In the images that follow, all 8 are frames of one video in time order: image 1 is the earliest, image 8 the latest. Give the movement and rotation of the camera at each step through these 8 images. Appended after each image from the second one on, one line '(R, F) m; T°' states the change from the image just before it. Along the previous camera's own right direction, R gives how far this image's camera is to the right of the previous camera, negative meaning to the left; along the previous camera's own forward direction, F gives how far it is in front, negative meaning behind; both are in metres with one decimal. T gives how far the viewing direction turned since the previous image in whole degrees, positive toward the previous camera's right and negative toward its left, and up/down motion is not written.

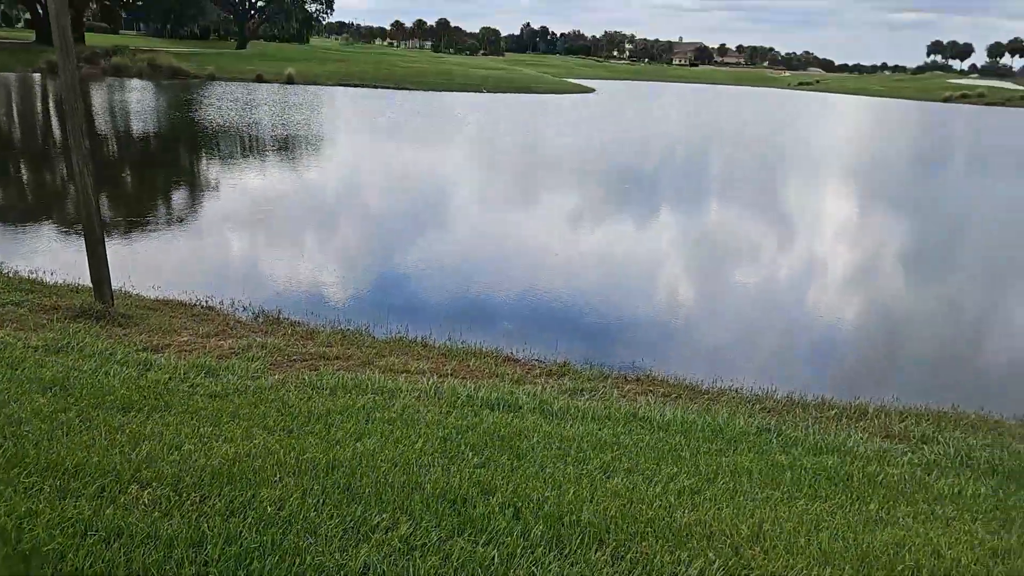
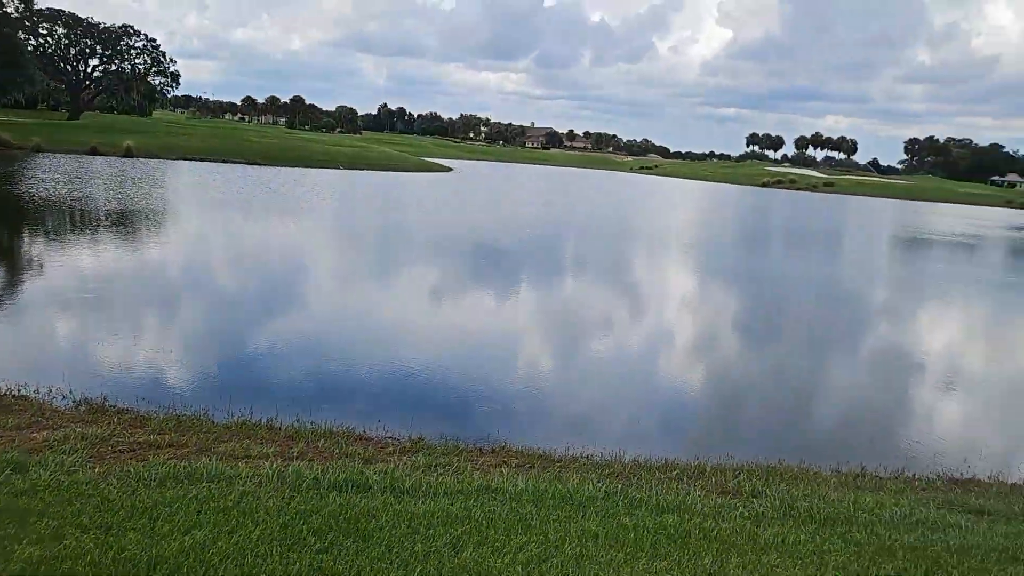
(+0.1, -0.1) m; +11°
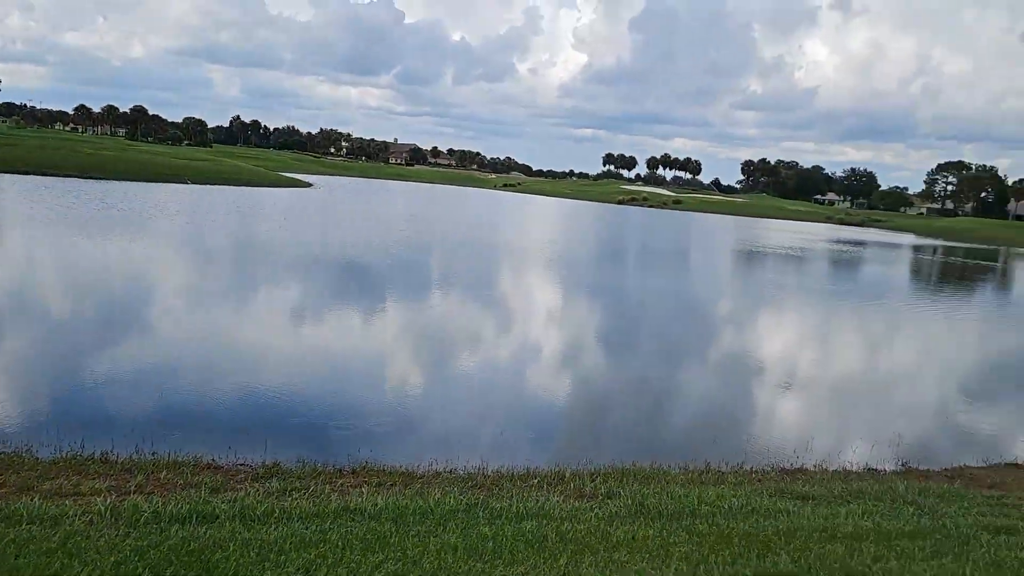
(+0.1, -0.1) m; +11°
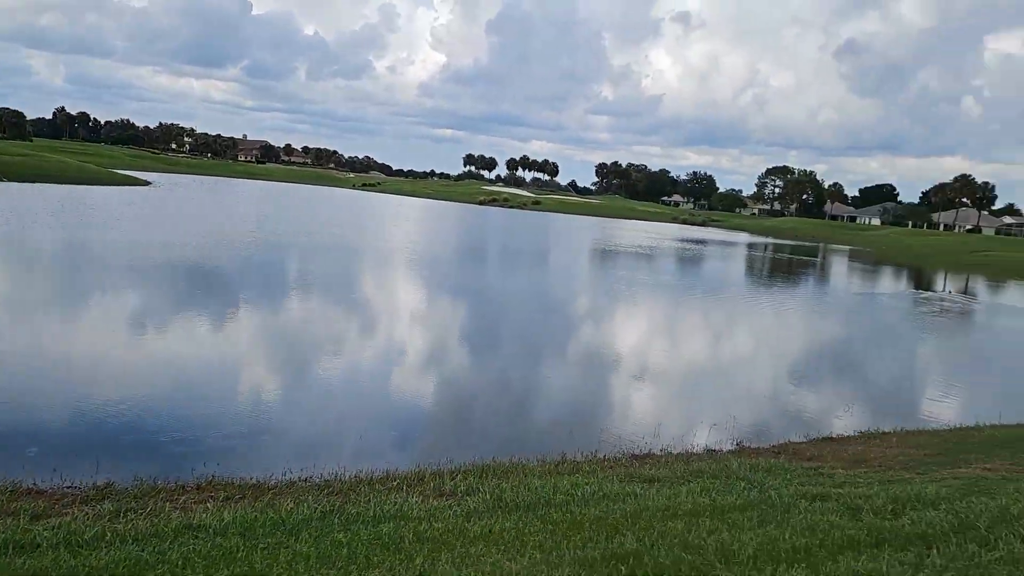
(+0.1, 0.0) m; +11°
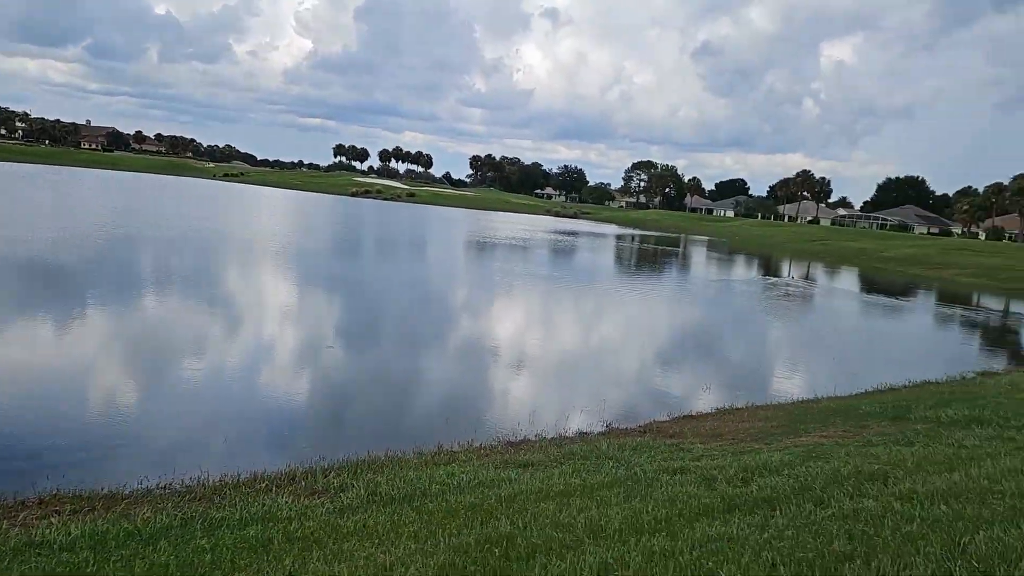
(0.0, 0.0) m; +10°
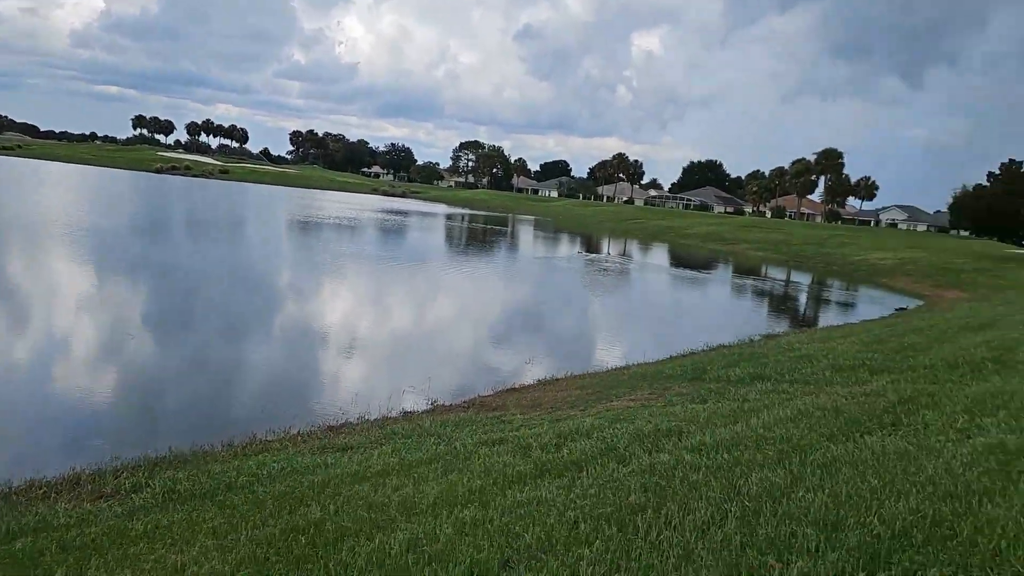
(+0.1, 0.0) m; +14°
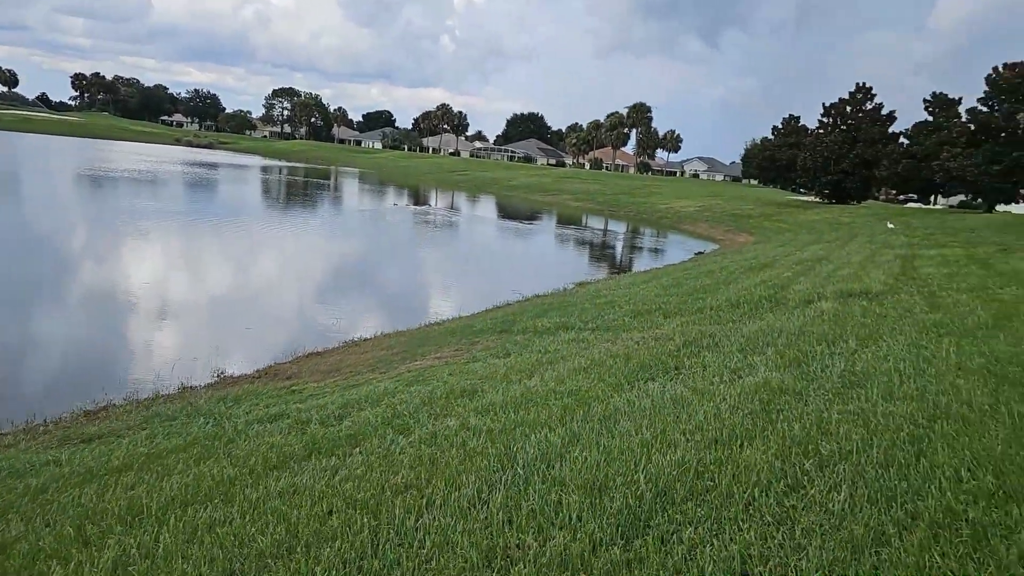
(+0.4, +0.4) m; +14°
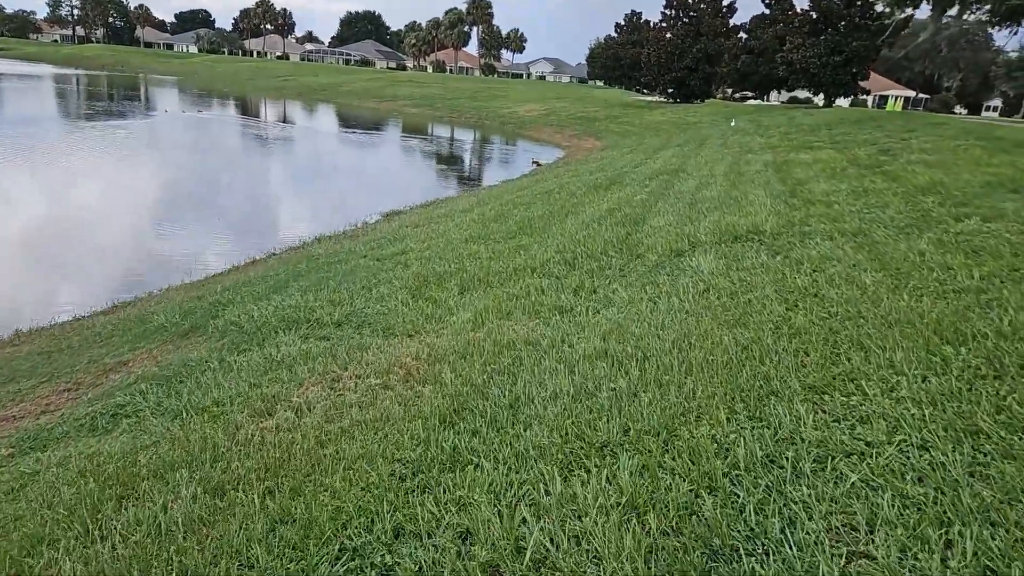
(+1.4, +3.8) m; +11°
